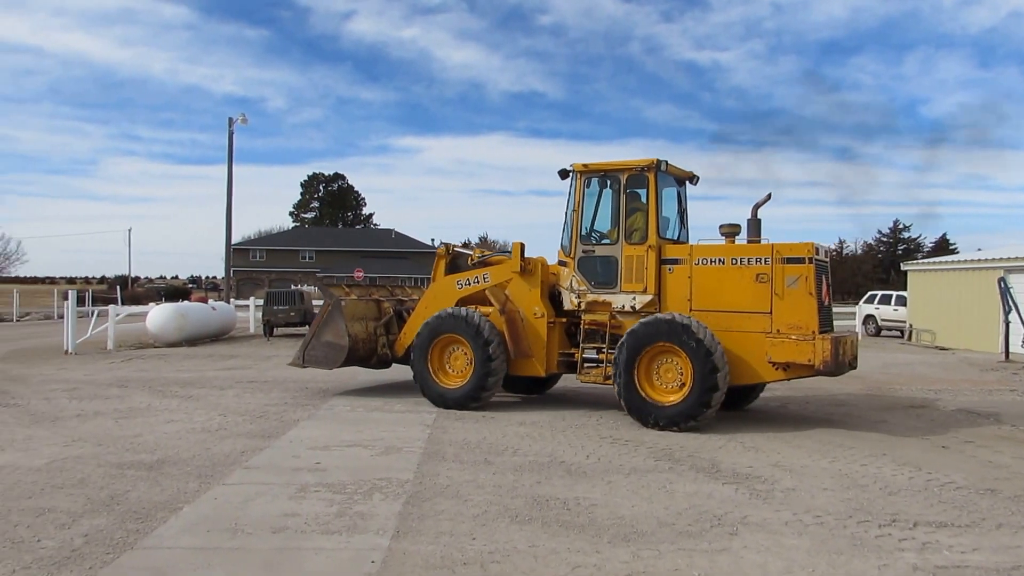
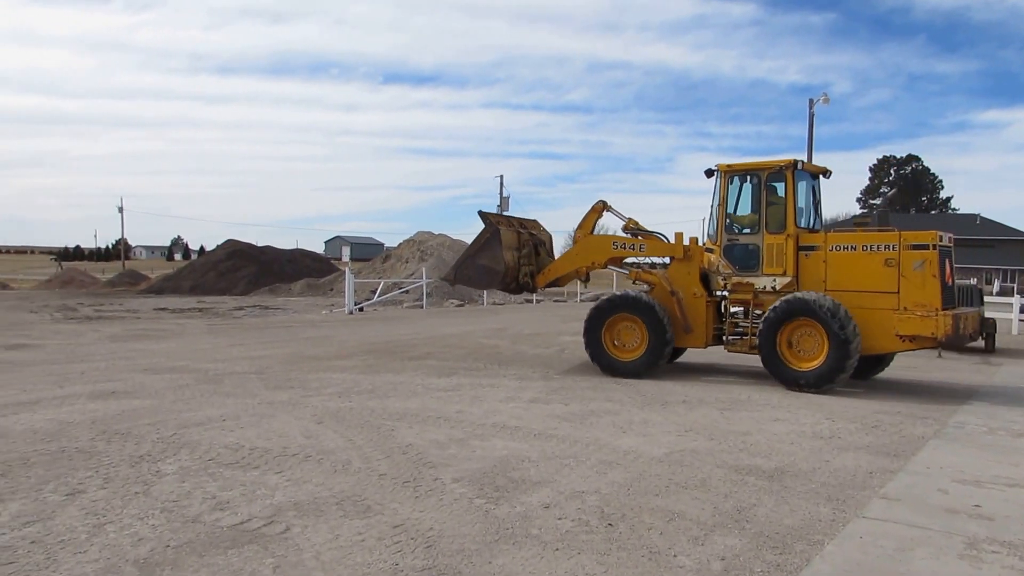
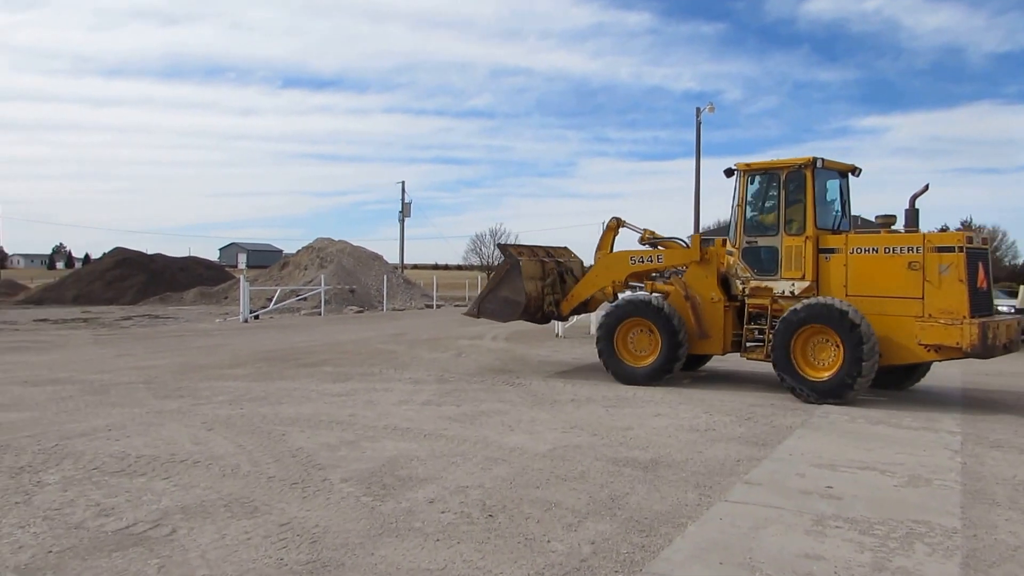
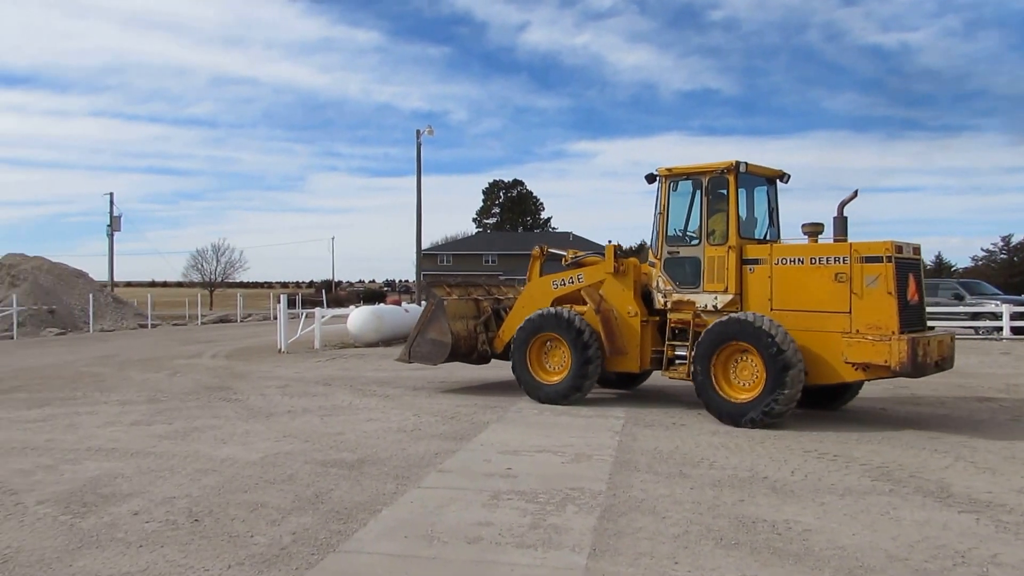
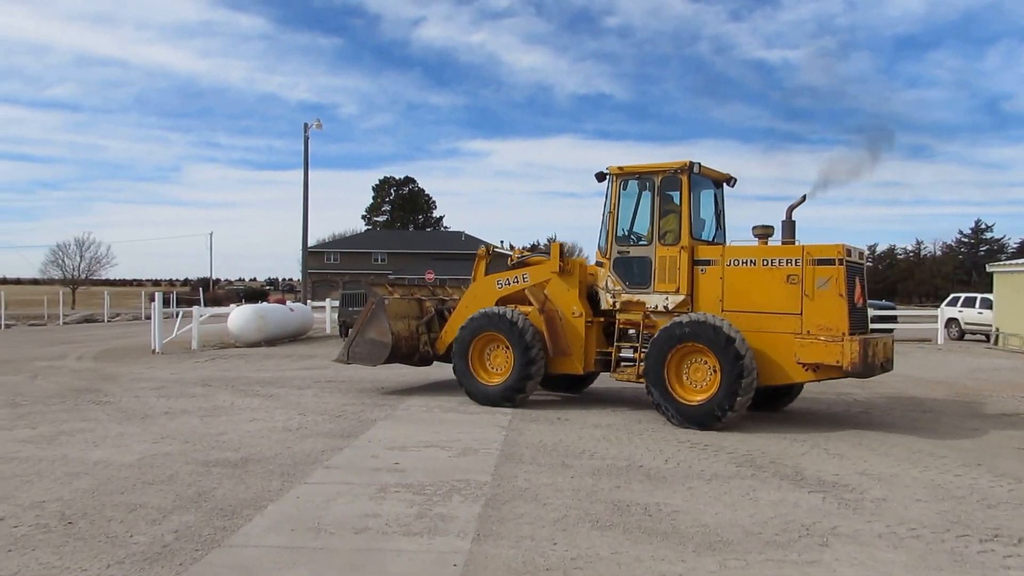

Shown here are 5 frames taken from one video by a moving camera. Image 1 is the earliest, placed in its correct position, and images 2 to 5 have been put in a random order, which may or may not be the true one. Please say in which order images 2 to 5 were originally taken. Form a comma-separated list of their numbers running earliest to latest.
5, 4, 3, 2
